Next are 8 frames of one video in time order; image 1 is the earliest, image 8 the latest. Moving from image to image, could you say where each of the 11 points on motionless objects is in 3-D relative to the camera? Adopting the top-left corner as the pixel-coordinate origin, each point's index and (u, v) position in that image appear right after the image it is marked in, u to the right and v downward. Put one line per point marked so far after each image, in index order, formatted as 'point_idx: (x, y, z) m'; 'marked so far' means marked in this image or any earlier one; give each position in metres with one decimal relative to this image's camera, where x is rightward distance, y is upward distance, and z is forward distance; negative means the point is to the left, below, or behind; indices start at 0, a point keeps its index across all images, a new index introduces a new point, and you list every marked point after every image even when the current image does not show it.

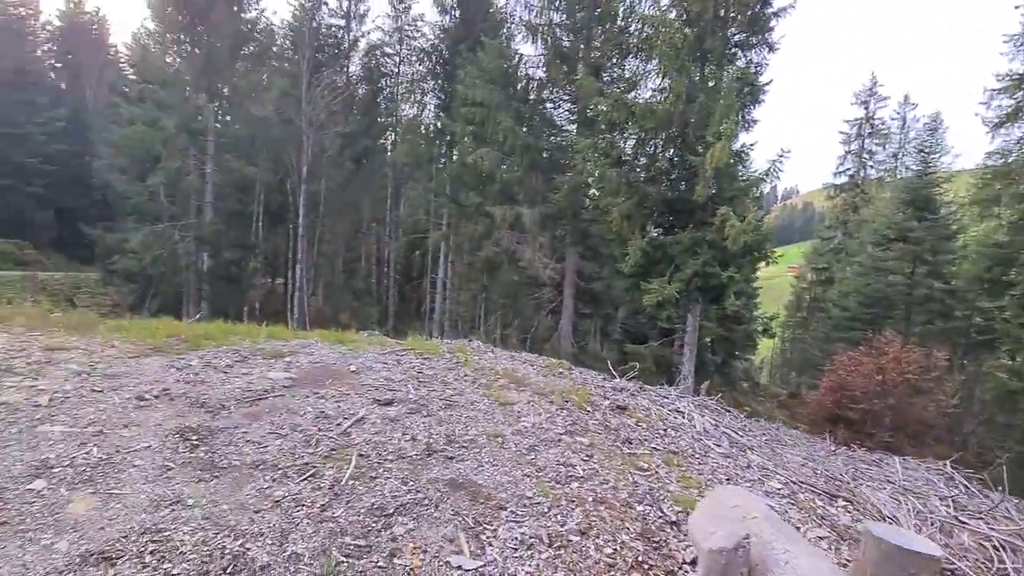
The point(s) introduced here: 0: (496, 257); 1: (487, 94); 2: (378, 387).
0: (-0.5, +0.9, +14.7) m
1: (-0.8, +5.3, +13.3) m
2: (-1.0, -0.7, +3.6) m
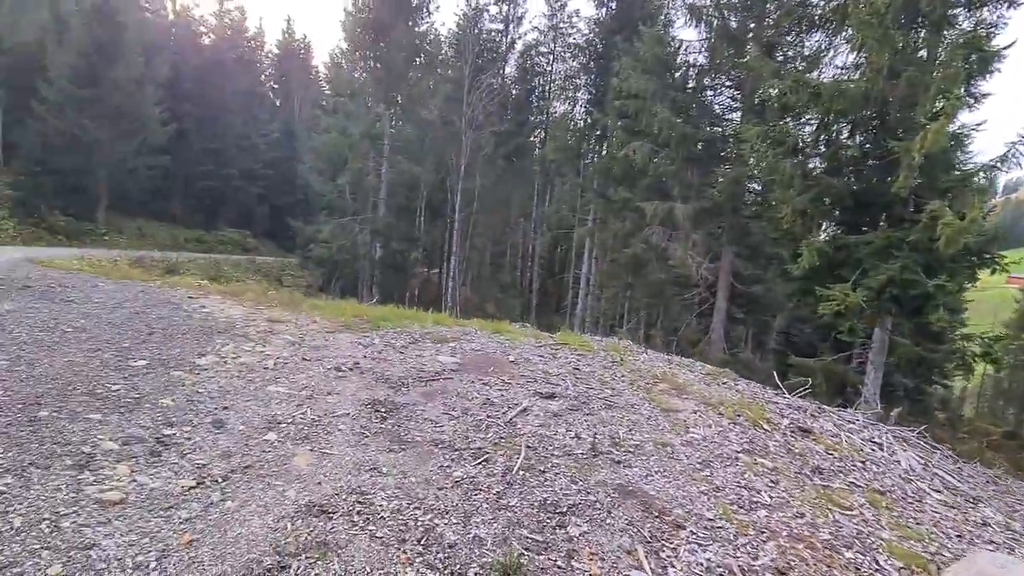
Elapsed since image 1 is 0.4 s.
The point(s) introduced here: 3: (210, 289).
0: (+3.8, +1.0, +14.1) m
1: (+3.4, +5.3, +12.8) m
2: (+0.2, -0.7, +3.7) m
3: (-4.2, 0.0, +6.9) m
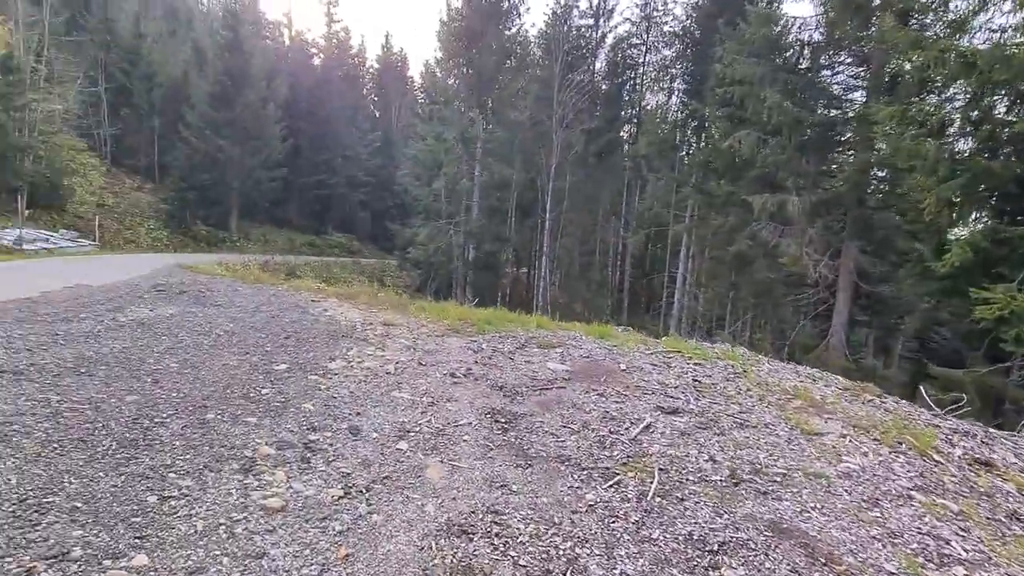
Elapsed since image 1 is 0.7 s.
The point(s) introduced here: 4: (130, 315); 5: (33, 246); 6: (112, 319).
0: (+6.4, +1.0, +13.1) m
1: (+5.7, +5.3, +11.8) m
2: (+1.0, -0.7, +3.5) m
3: (-2.8, -0.1, +7.4) m
4: (-3.2, -0.2, +4.0) m
5: (-12.9, +1.1, +13.2) m
6: (-3.1, -0.3, +3.8) m
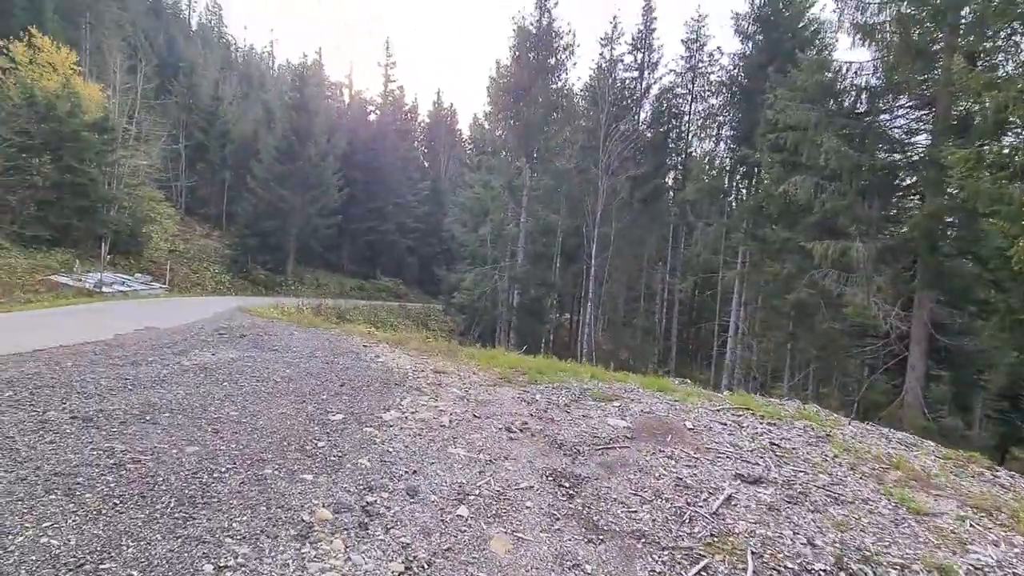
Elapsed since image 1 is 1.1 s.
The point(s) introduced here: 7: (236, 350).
0: (+7.6, -0.3, +12.4) m
1: (+6.9, +4.1, +11.6) m
2: (+1.4, -1.1, +3.2) m
3: (-2.0, -0.8, +7.4) m
4: (-2.7, -0.6, +4.1) m
5: (-11.6, 0.0, +14.1) m
6: (-2.7, -0.6, +3.9) m
7: (-2.7, -0.6, +4.7) m
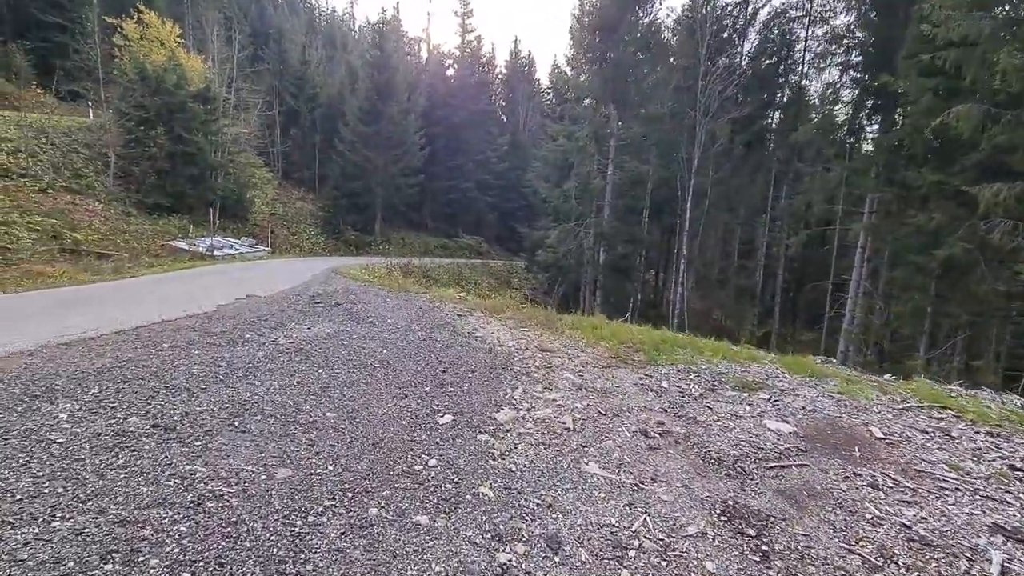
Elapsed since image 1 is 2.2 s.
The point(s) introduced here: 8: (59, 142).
0: (+9.7, +0.6, +10.3) m
1: (+8.8, +5.0, +9.3) m
2: (+2.1, -0.9, +2.3) m
3: (-0.6, -0.2, +7.1) m
4: (-1.8, -0.4, +3.9) m
5: (-9.0, +1.1, +15.1) m
6: (-1.8, -0.4, +3.7) m
7: (-1.7, -0.3, +4.5) m
8: (-16.2, +5.2, +17.5) m
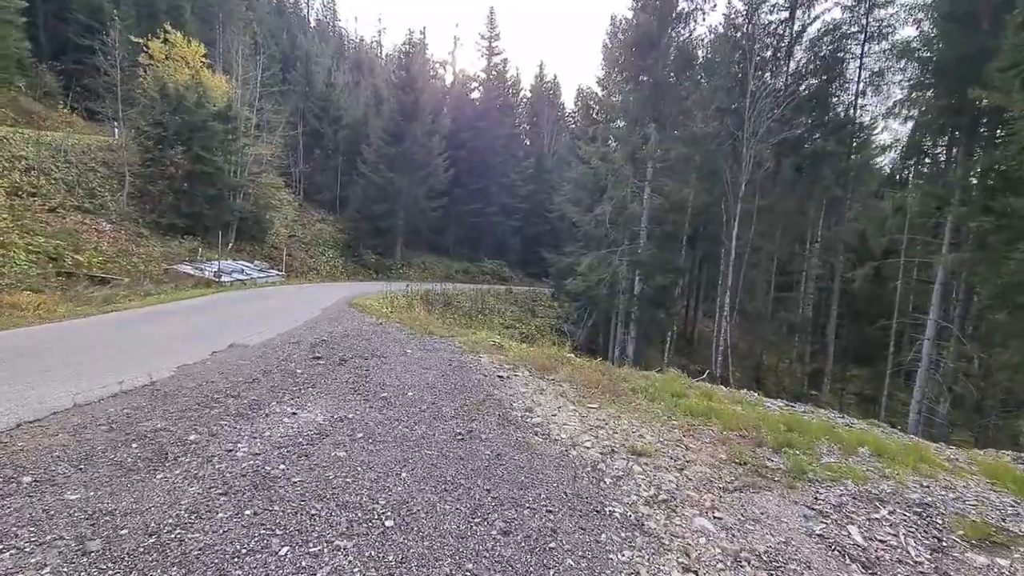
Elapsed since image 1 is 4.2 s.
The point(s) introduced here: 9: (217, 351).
0: (+10.4, -0.2, +8.6) m
1: (+9.6, +4.2, +7.8) m
2: (+2.5, -1.3, +0.8) m
3: (0.0, -0.8, +5.7) m
4: (-1.3, -0.8, +2.5) m
5: (-8.1, +0.3, +14.1) m
6: (-1.4, -0.8, +2.3) m
7: (-1.2, -0.7, +3.2) m
8: (-15.2, +4.4, +16.9) m
9: (-2.7, -0.6, +4.5) m
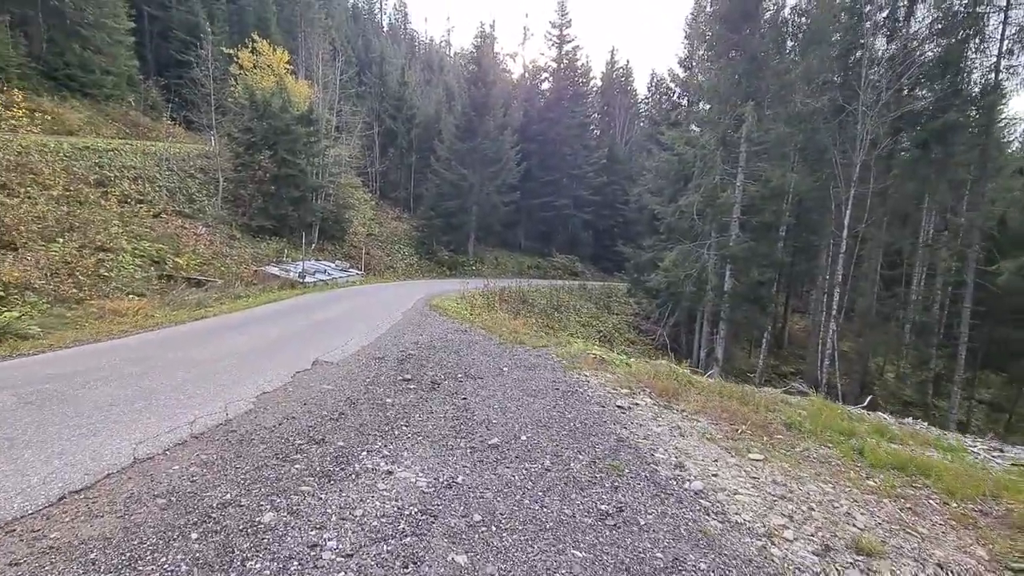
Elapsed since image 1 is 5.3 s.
0: (+11.8, -0.2, +6.3) m
1: (+10.8, +4.2, +5.6) m
2: (+2.9, -1.4, -0.3) m
3: (+1.1, -0.8, +4.9) m
4: (-0.7, -0.9, +1.9) m
5: (-5.8, +0.3, +14.3) m
6: (-0.7, -0.9, +1.7) m
7: (-0.4, -0.8, +2.5) m
8: (-12.4, +4.4, +18.0) m
9: (-1.8, -0.7, +4.1) m
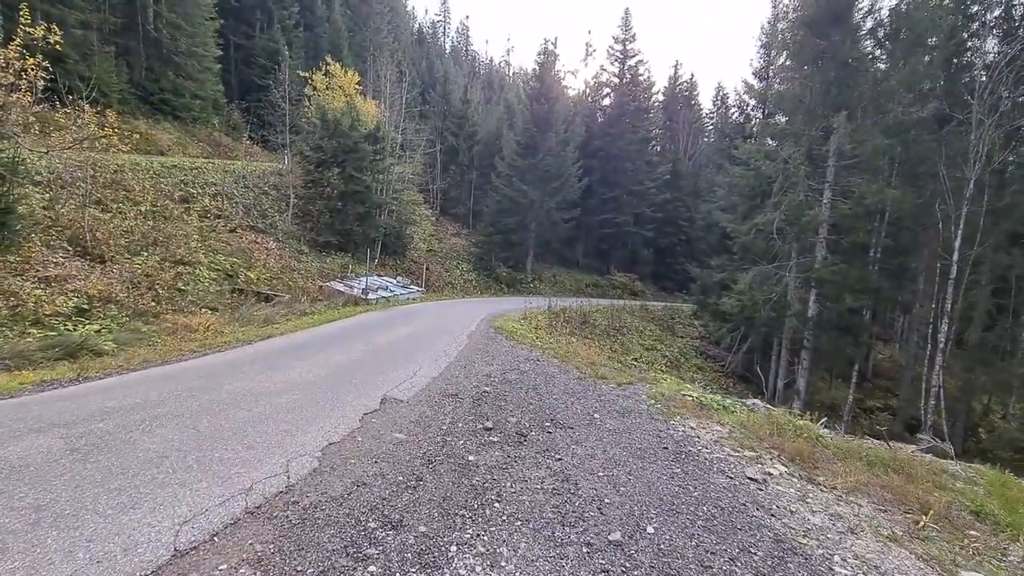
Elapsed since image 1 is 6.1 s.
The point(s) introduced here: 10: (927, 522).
0: (+12.7, -0.8, +4.4) m
1: (+11.7, +3.7, +3.9) m
2: (+3.1, -1.6, -1.2) m
3: (+1.8, -1.1, +4.1) m
4: (-0.2, -1.0, +1.4) m
5: (-3.9, -0.1, +14.3) m
6: (-0.3, -1.1, +1.2) m
7: (+0.1, -1.0, +2.0) m
8: (-10.0, +4.0, +18.8) m
9: (-1.1, -0.9, +3.7) m
10: (+2.3, -1.3, +2.7) m
